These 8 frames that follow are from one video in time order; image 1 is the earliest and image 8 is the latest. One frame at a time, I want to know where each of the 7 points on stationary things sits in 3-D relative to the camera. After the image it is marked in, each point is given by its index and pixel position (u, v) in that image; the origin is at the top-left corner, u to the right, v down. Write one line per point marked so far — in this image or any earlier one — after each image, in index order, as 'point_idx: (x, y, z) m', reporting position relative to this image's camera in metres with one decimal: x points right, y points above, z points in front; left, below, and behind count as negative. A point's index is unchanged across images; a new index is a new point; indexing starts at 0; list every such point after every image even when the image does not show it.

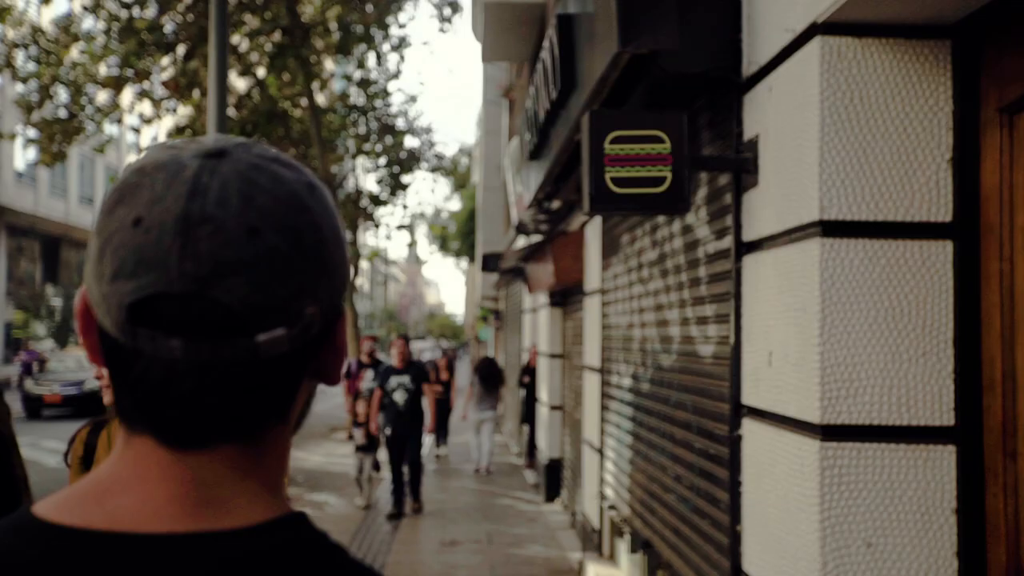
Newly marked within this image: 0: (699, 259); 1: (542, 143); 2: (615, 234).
0: (+0.9, +0.1, +5.1) m
1: (+0.2, +1.0, +7.5) m
2: (+0.8, +0.4, +7.8) m
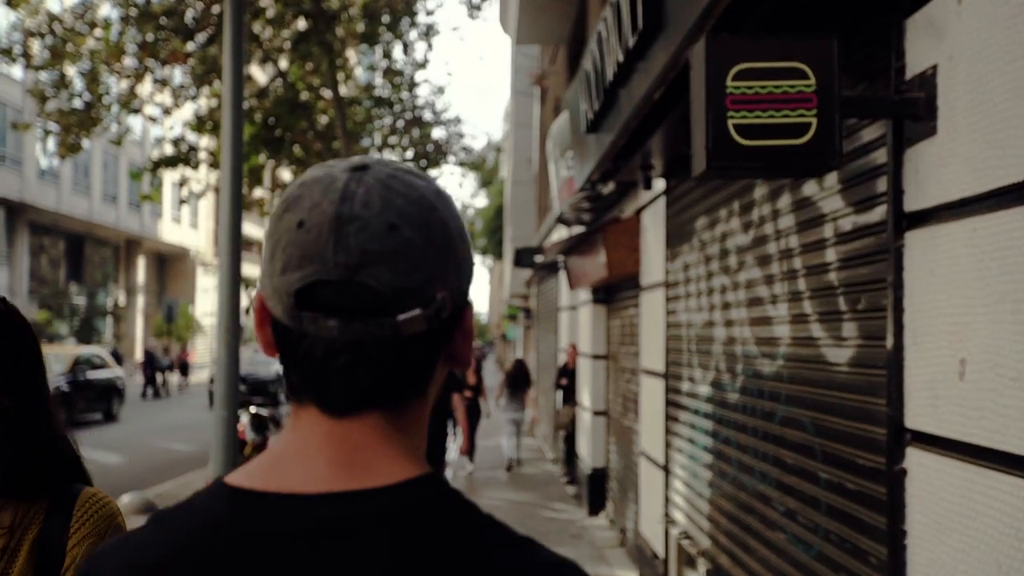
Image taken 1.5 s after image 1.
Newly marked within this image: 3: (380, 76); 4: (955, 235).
0: (+1.2, +0.2, +4.0) m
1: (+0.6, +1.1, +6.4) m
2: (+1.1, +0.5, +6.7) m
3: (-2.2, +3.5, +18.1) m
4: (+1.3, +0.1, +3.0) m
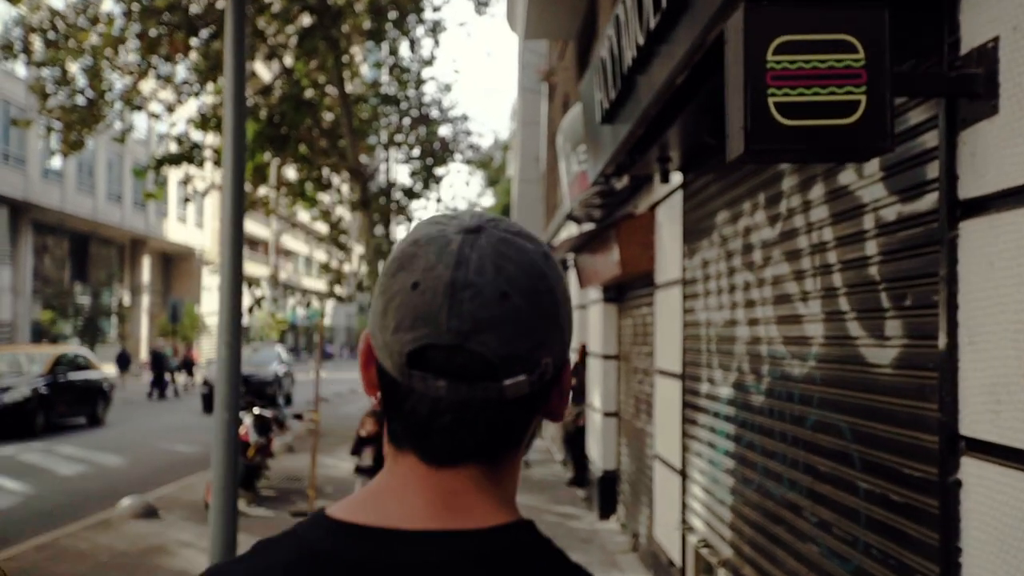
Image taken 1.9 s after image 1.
0: (+1.3, +0.2, +3.8) m
1: (+0.6, +1.1, +6.1) m
2: (+1.2, +0.5, +6.4) m
3: (-2.1, +3.5, +17.8) m
4: (+1.3, +0.2, +2.7) m
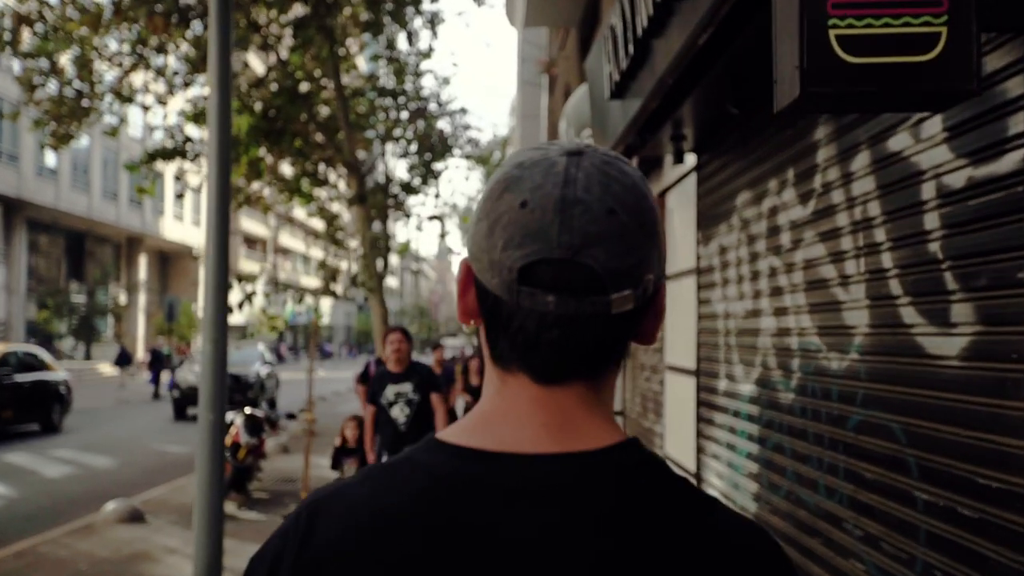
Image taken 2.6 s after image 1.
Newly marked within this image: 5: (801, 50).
0: (+1.3, +0.3, +3.3) m
1: (+0.7, +1.2, +5.6) m
2: (+1.2, +0.5, +5.9) m
3: (-2.1, +3.6, +17.3) m
4: (+1.3, +0.2, +2.2) m
5: (+0.7, +0.5, +2.4) m
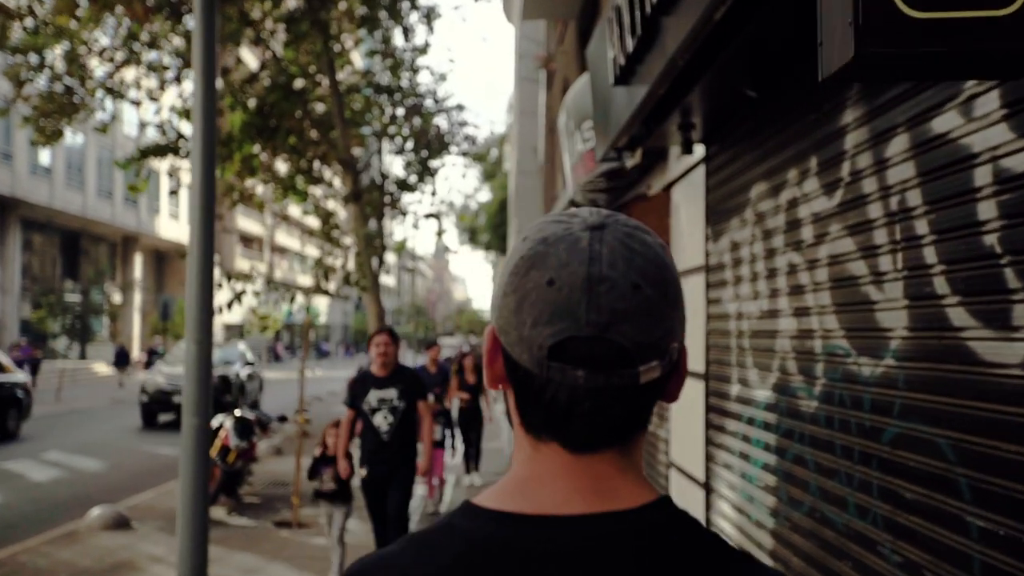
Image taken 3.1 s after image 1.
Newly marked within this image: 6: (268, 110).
0: (+1.3, +0.3, +2.9) m
1: (+0.6, +1.2, +5.2) m
2: (+1.2, +0.5, +5.6) m
3: (-2.1, +3.6, +16.9) m
4: (+1.3, +0.2, +1.8) m
5: (+0.7, +0.5, +2.1) m
6: (-3.7, +2.7, +15.9) m
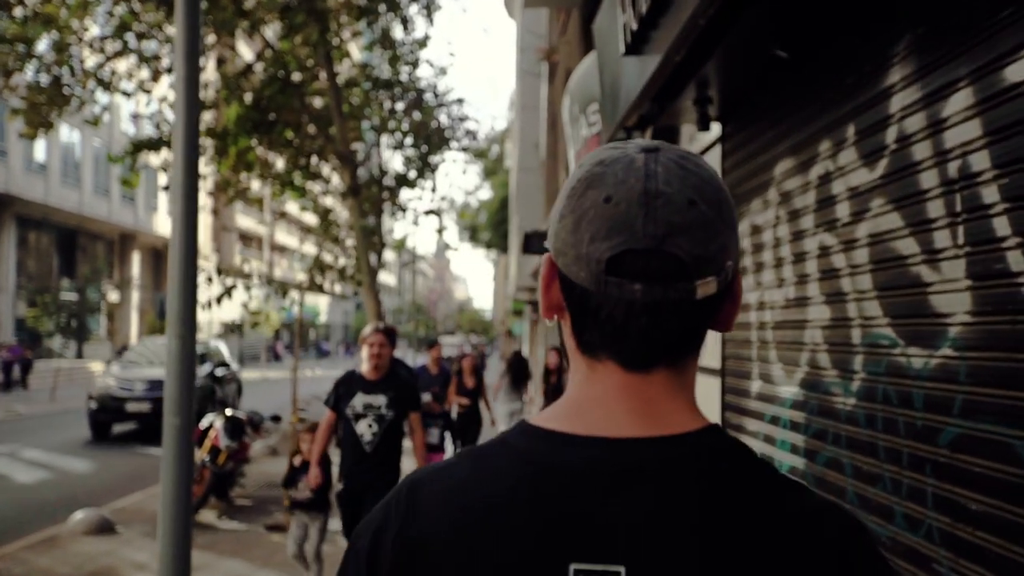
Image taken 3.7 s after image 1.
0: (+1.3, +0.3, +2.4) m
1: (+0.7, +1.2, +4.8) m
2: (+1.2, +0.6, +5.1) m
3: (-2.1, +3.7, +16.5) m
4: (+1.3, +0.3, +1.4) m
5: (+0.7, +0.6, +1.6) m
6: (-3.7, +2.7, +15.5) m
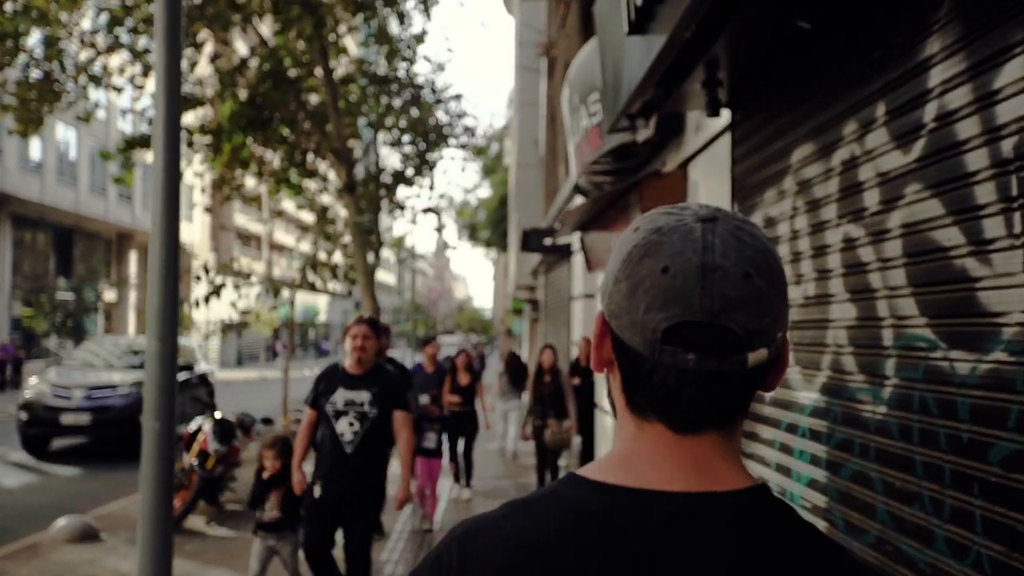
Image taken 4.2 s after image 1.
0: (+1.2, +0.3, +2.1) m
1: (+0.6, +1.2, +4.4) m
2: (+1.2, +0.6, +4.7) m
3: (-2.1, +3.7, +16.1) m
4: (+1.3, +0.3, +1.0) m
5: (+0.6, +0.6, +1.2) m
6: (-3.7, +2.8, +15.1) m
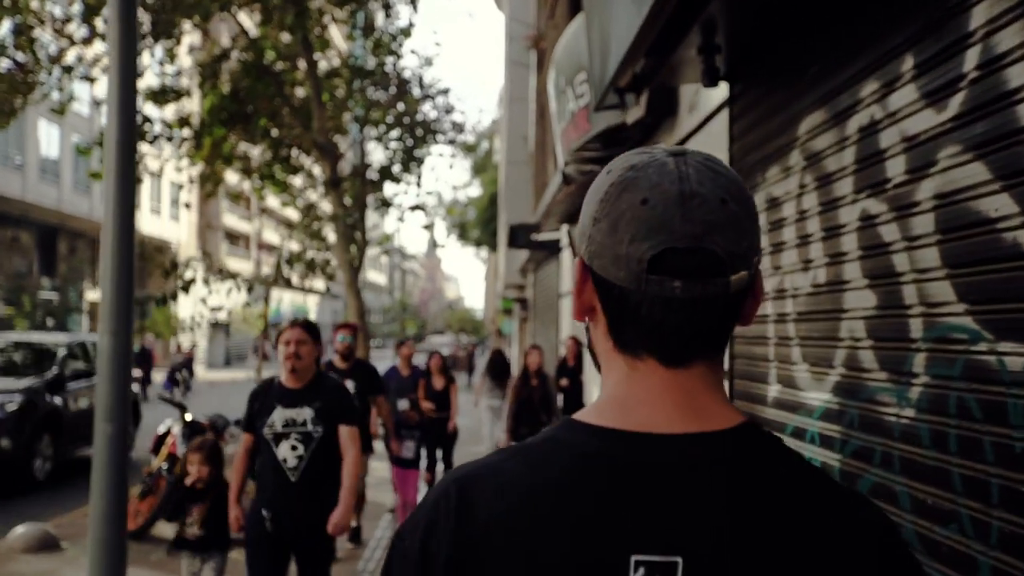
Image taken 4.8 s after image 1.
0: (+1.2, +0.4, +1.6) m
1: (+0.5, +1.3, +3.9) m
2: (+1.1, +0.7, +4.2) m
3: (-2.3, +3.7, +15.6) m
4: (+1.2, +0.3, +0.5) m
5: (+0.6, +0.7, +0.7) m
6: (-3.9, +2.8, +14.5) m
